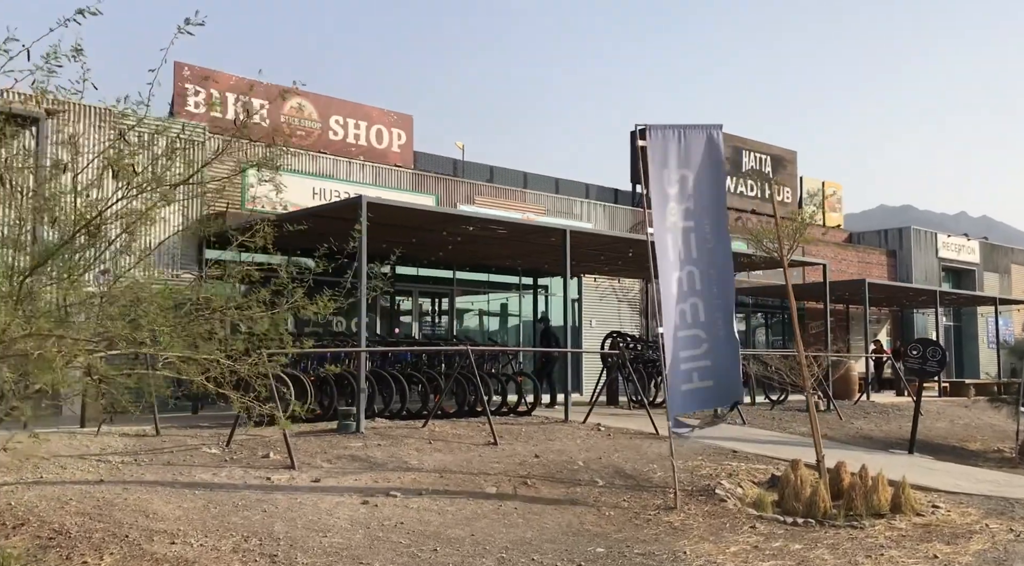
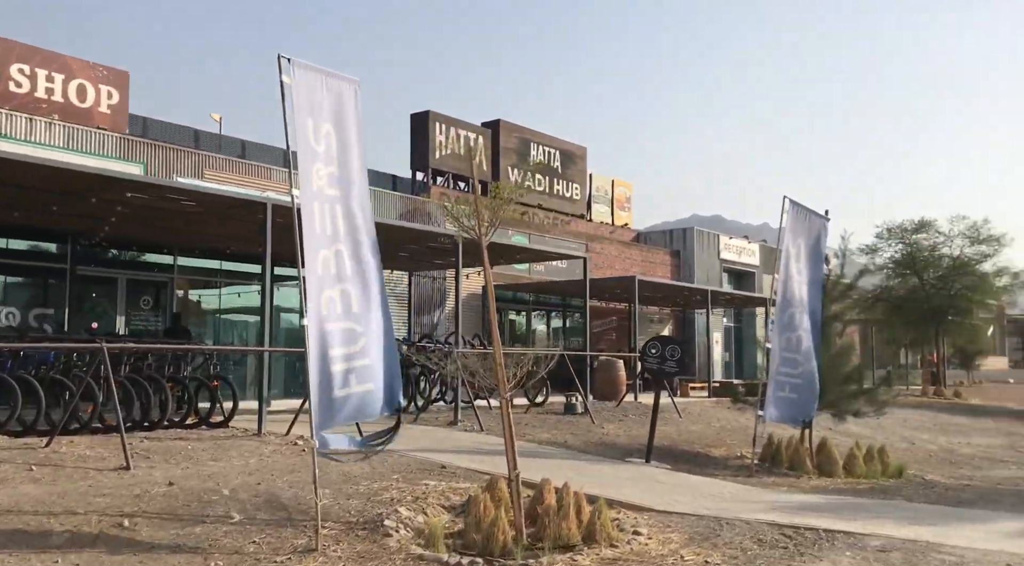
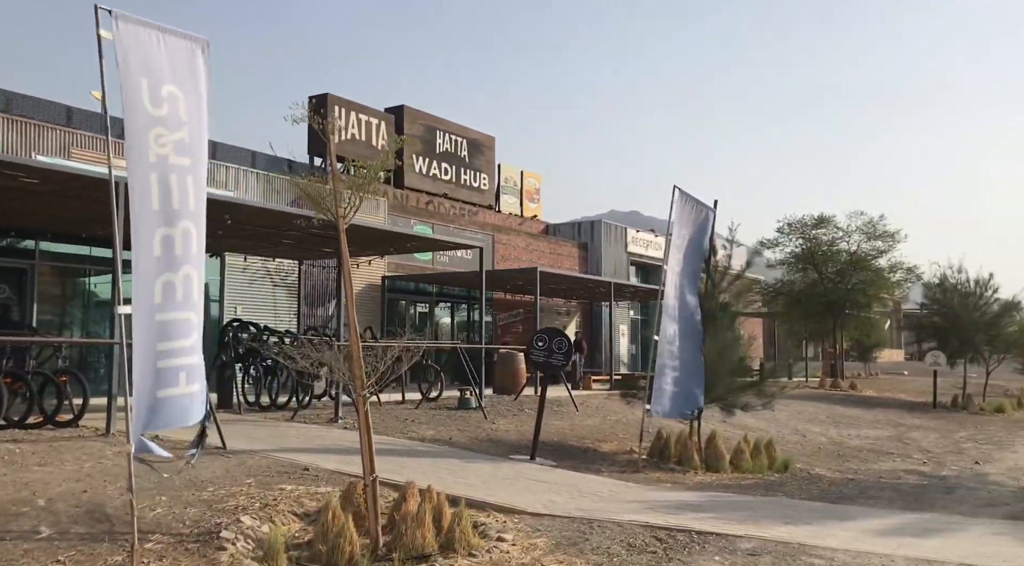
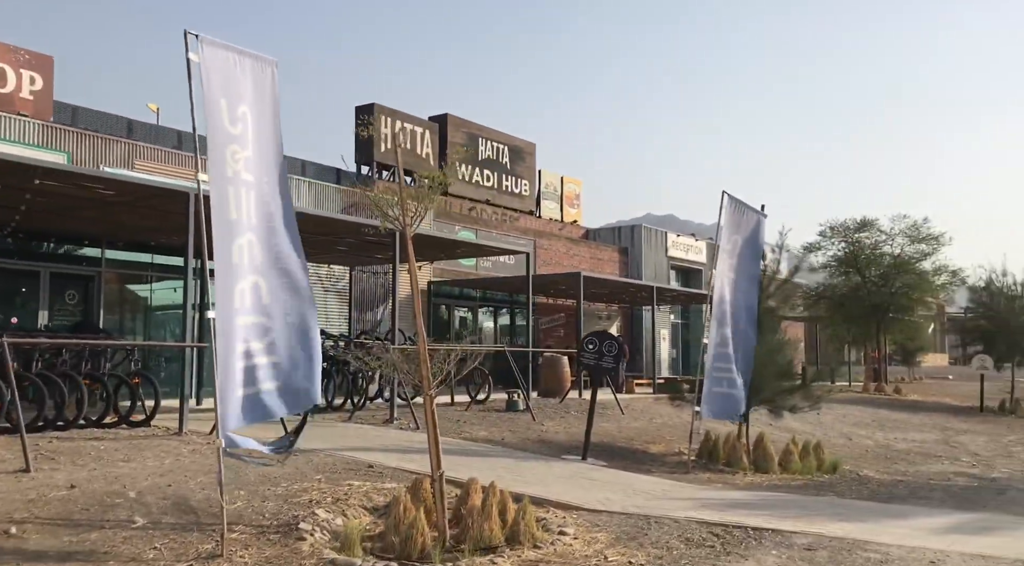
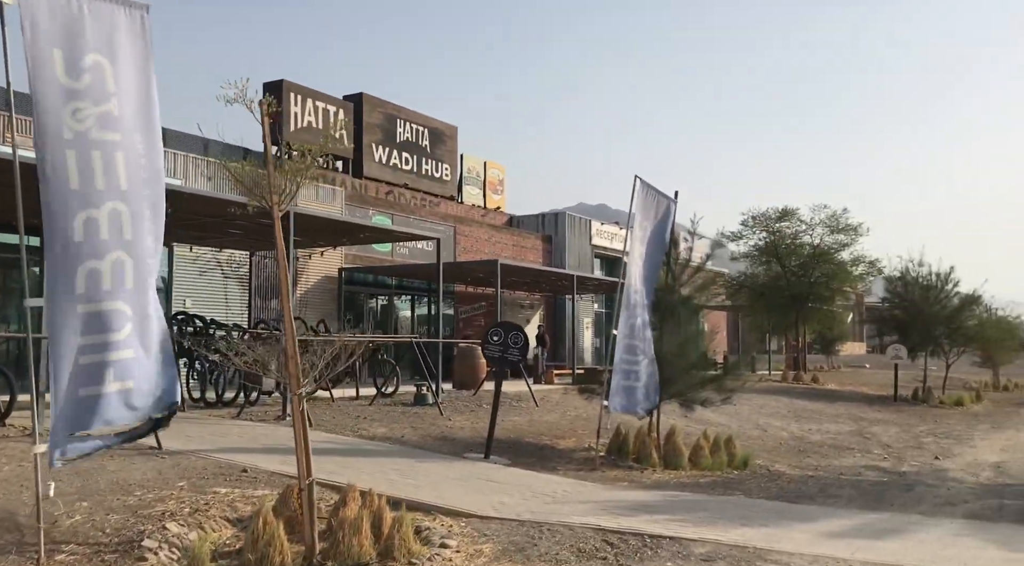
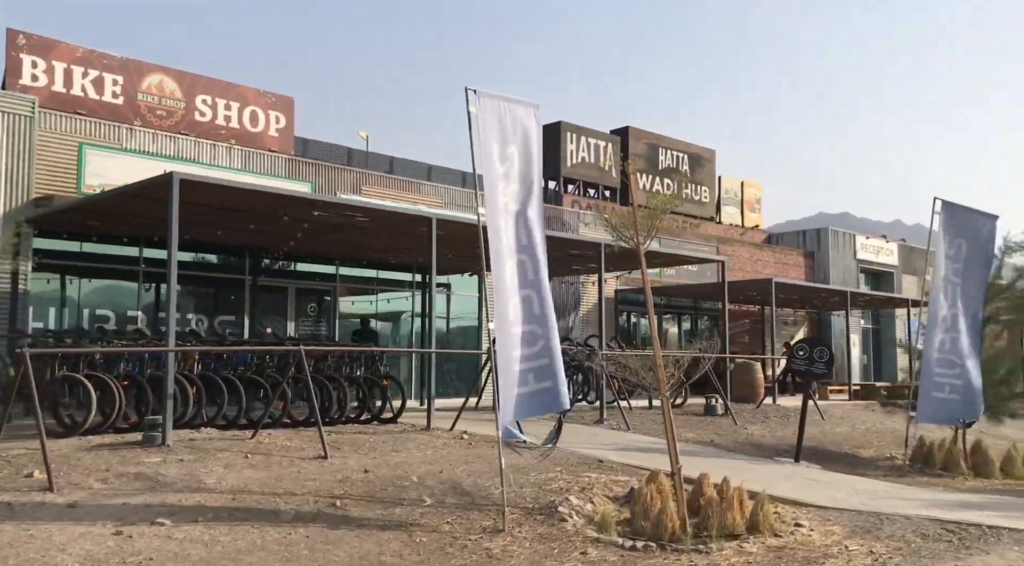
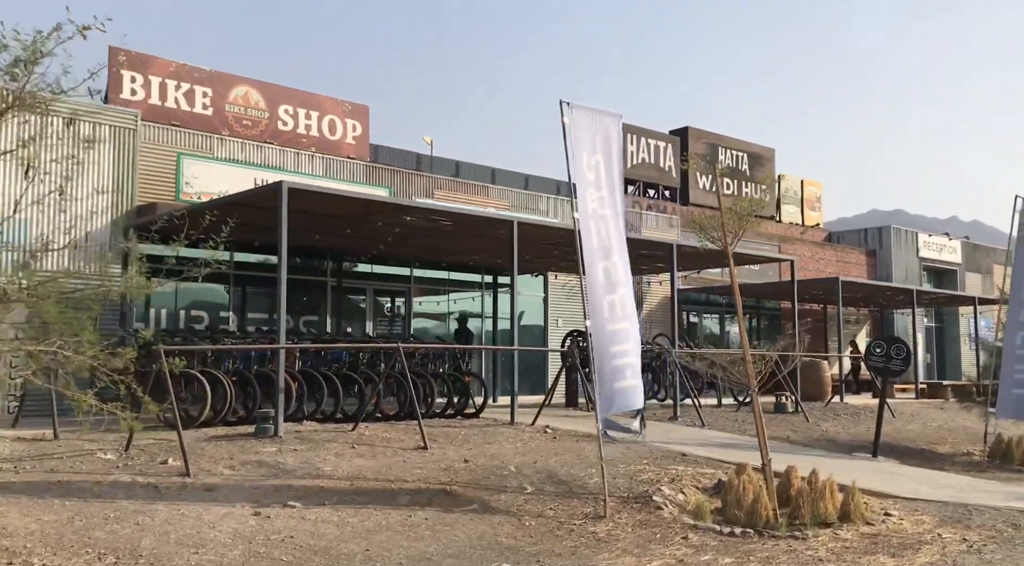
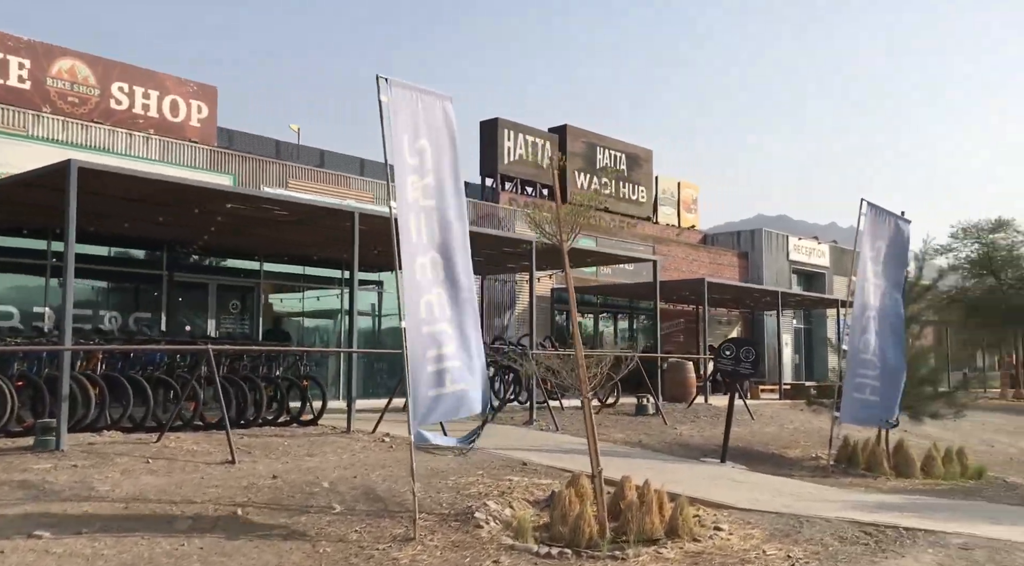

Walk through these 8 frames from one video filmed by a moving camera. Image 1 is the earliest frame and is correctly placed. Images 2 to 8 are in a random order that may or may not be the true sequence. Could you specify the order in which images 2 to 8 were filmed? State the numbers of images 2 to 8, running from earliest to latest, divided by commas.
7, 6, 8, 2, 4, 3, 5
